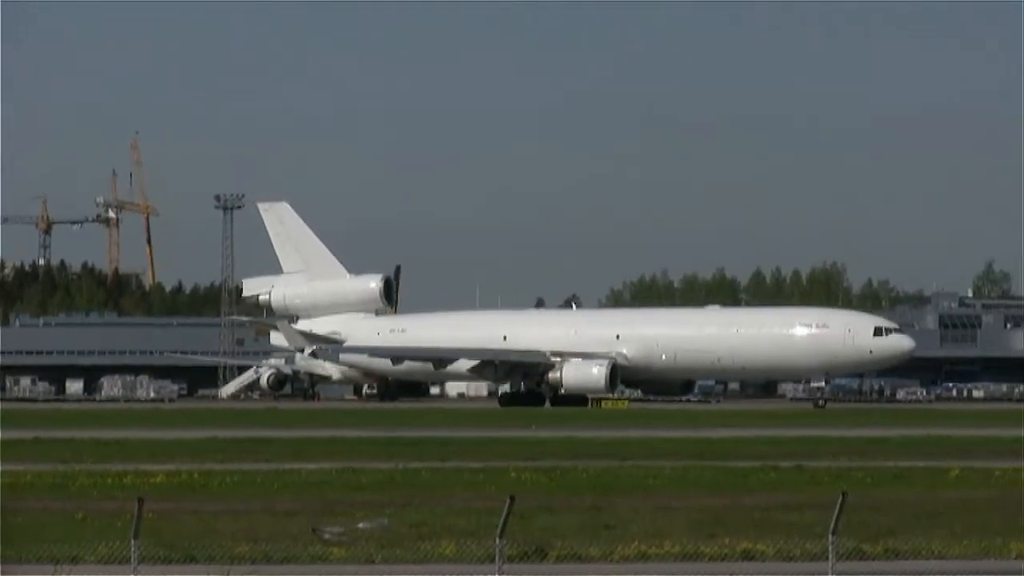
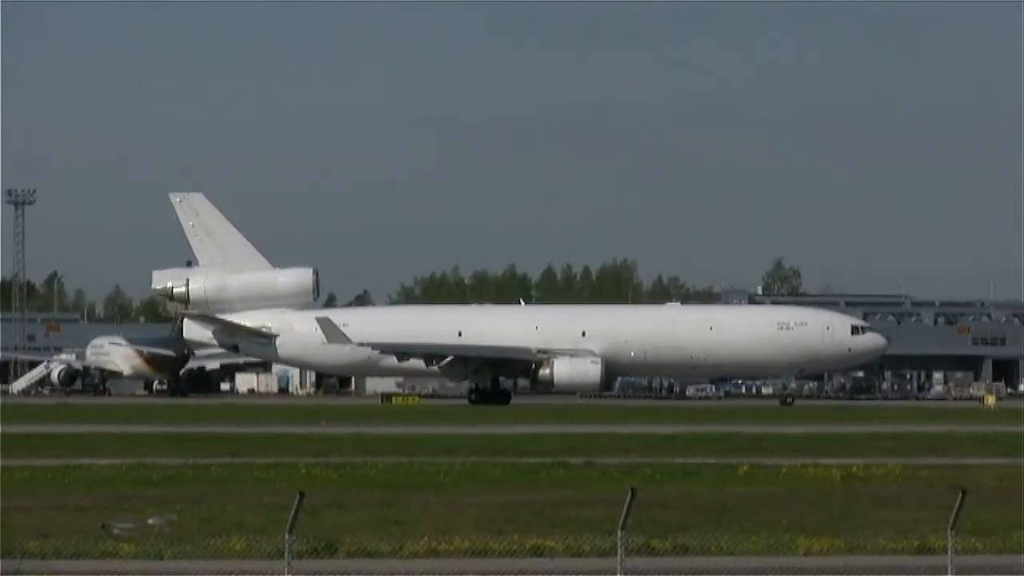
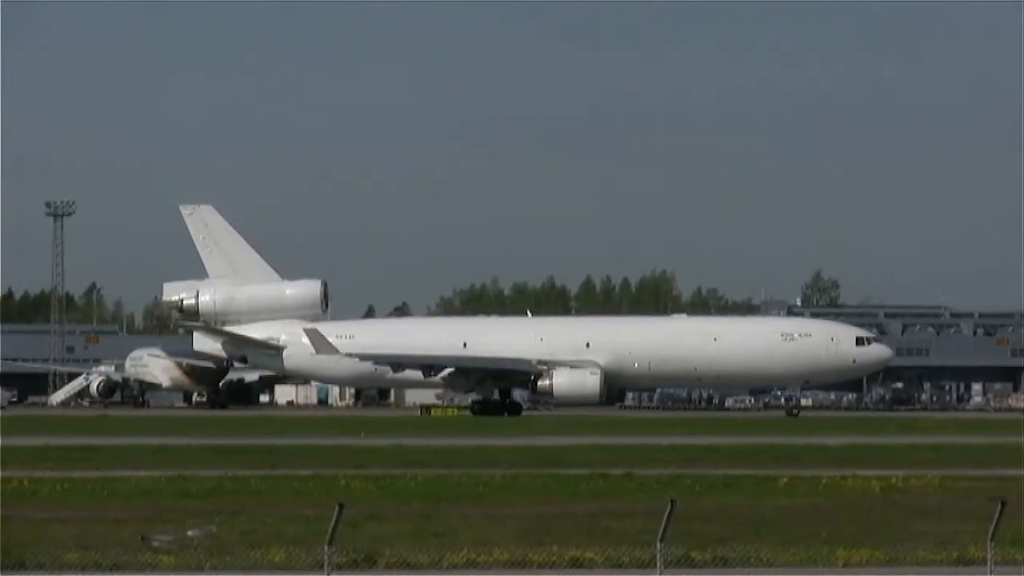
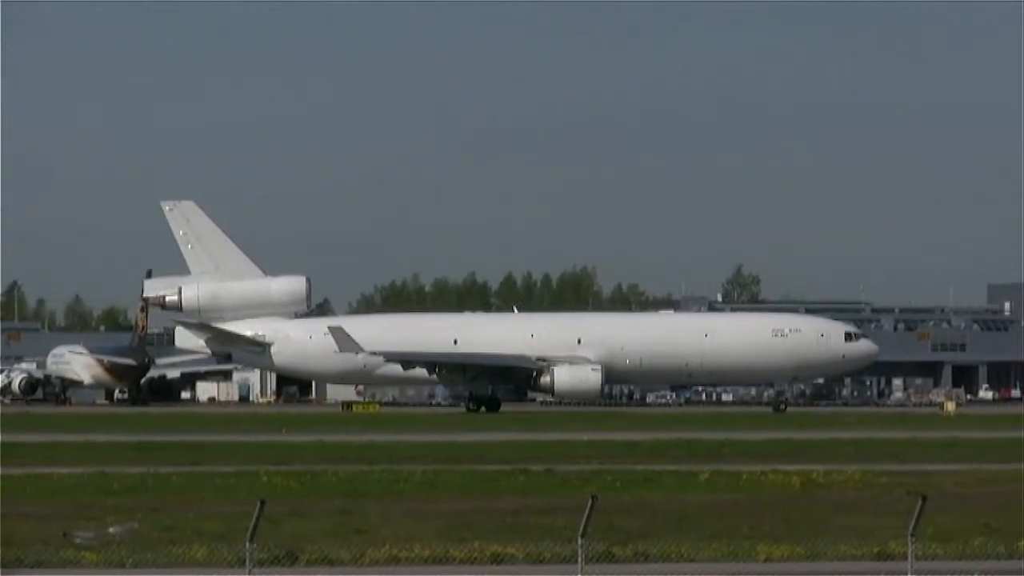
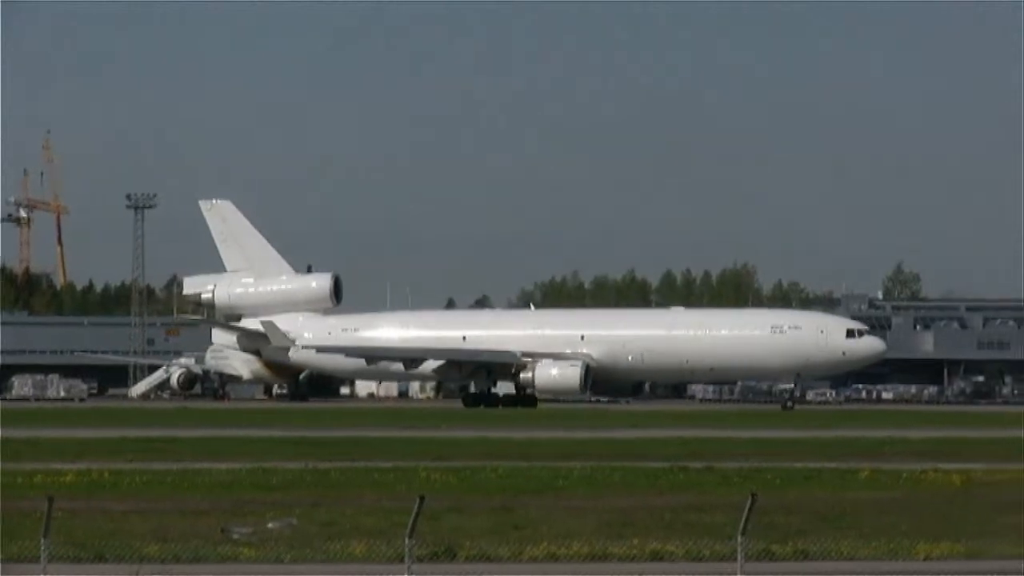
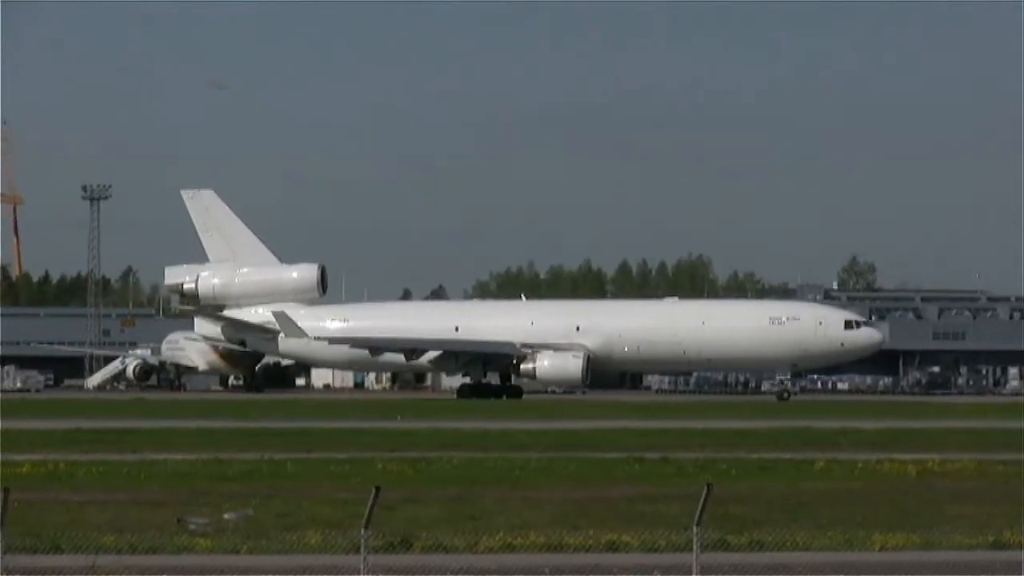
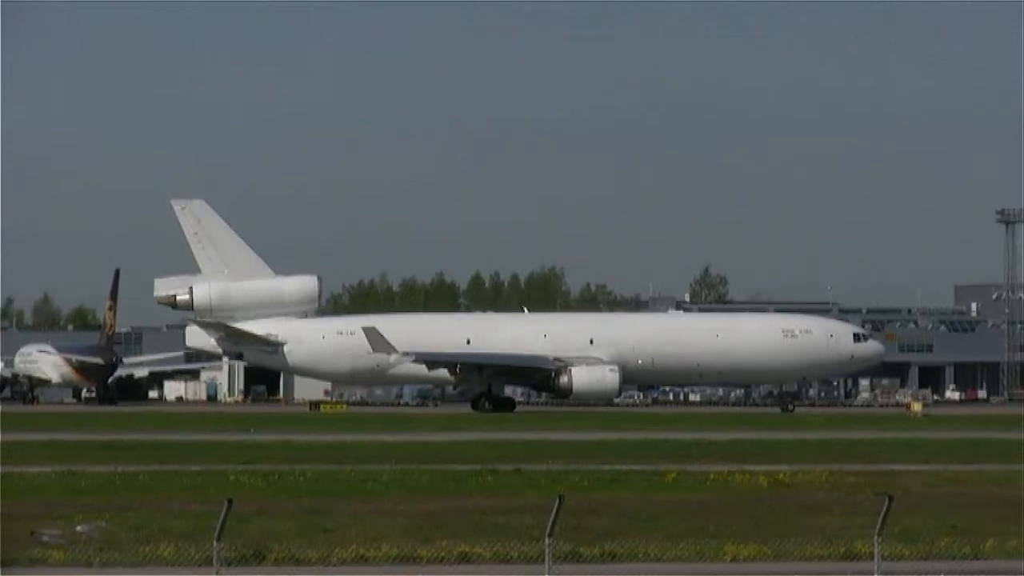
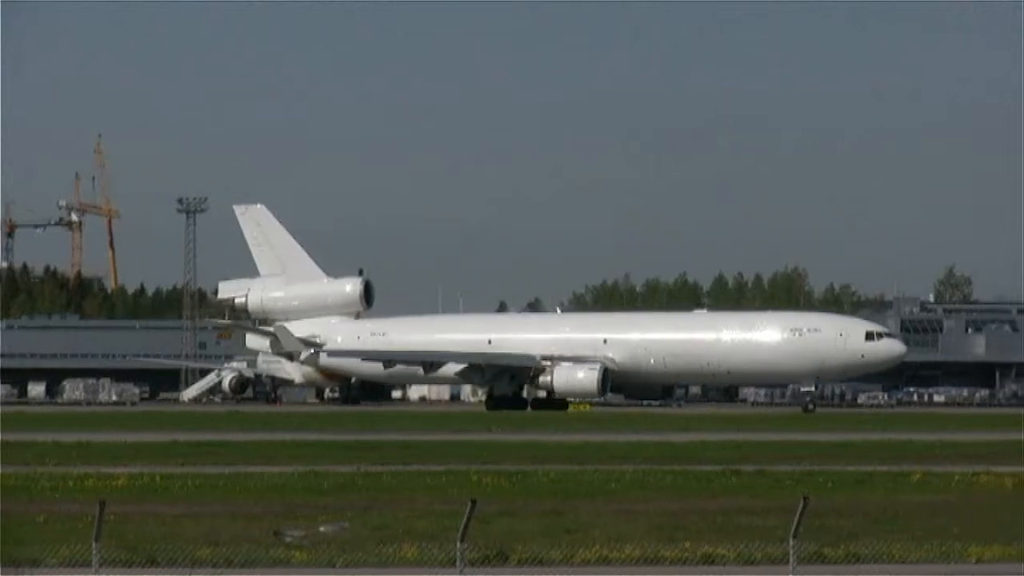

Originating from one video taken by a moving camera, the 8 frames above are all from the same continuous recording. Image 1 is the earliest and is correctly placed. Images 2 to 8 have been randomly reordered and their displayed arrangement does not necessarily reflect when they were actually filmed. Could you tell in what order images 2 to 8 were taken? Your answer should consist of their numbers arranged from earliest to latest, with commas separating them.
8, 5, 6, 3, 2, 4, 7
